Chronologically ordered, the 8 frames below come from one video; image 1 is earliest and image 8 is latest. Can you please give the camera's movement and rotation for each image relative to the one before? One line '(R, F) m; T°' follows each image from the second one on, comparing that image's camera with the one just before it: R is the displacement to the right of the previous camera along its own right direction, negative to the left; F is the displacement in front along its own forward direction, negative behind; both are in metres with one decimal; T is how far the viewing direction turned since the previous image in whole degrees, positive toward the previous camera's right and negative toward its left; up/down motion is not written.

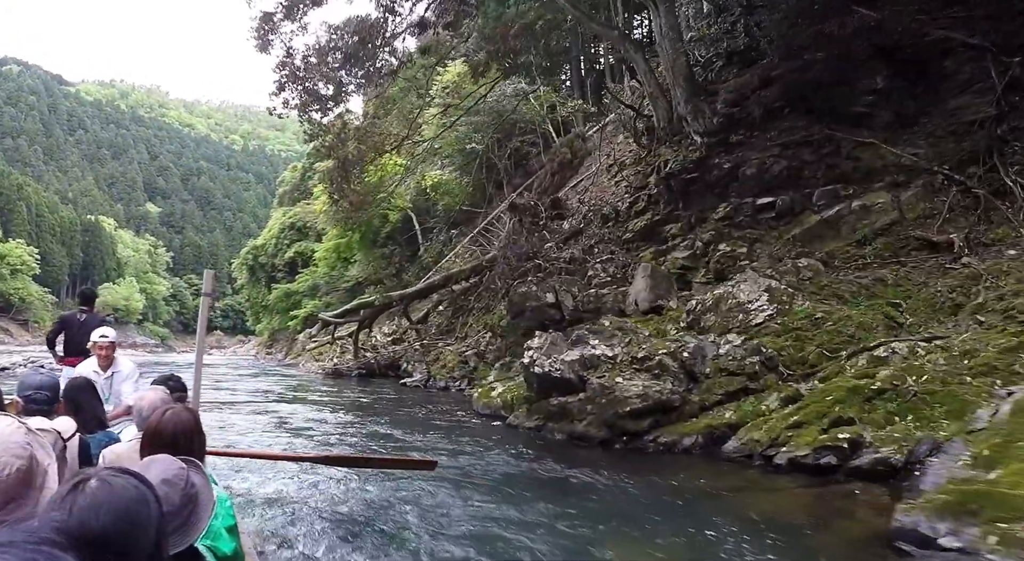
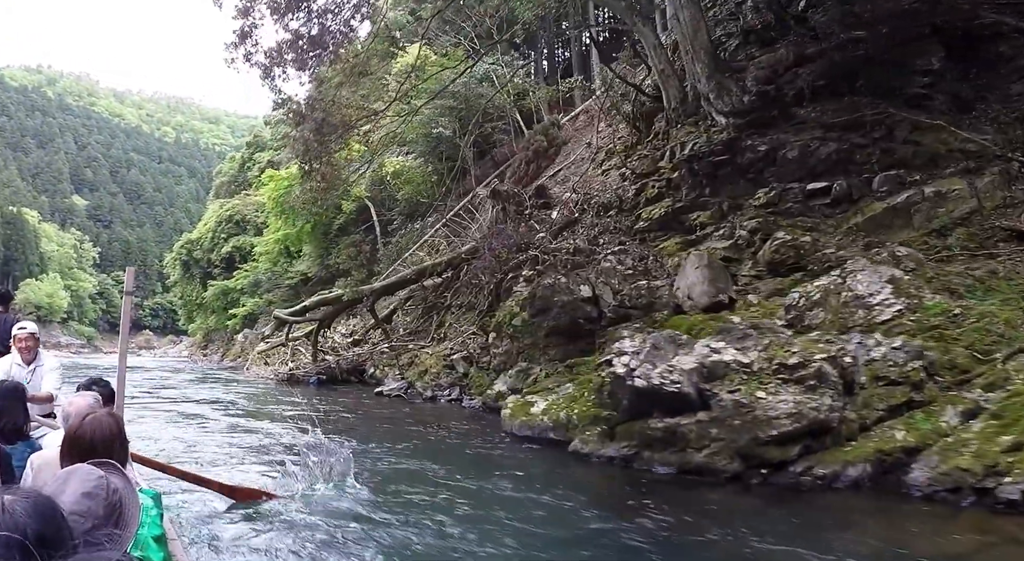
(-1.0, +2.1) m; +5°
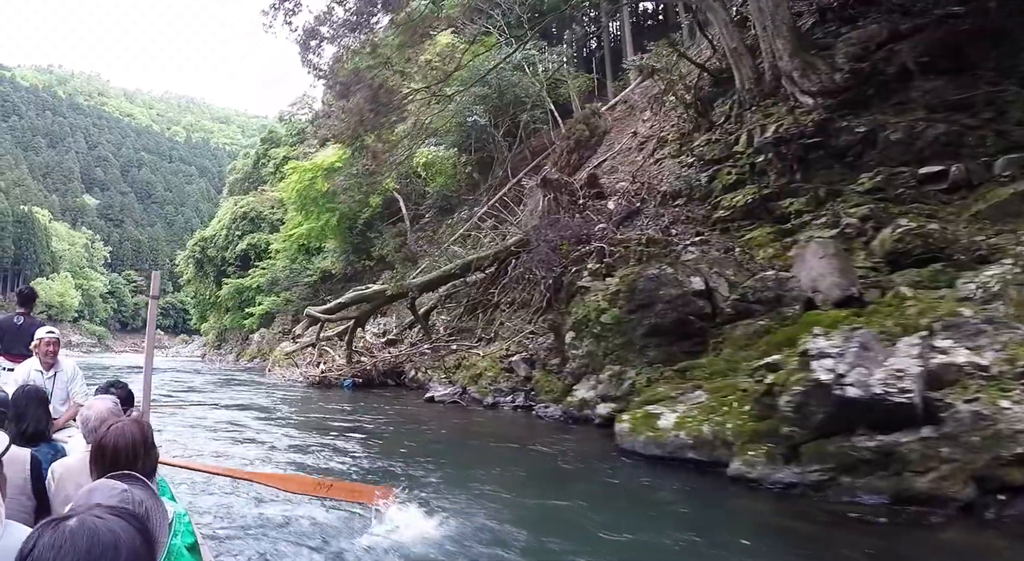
(-0.9, +1.2) m; -1°
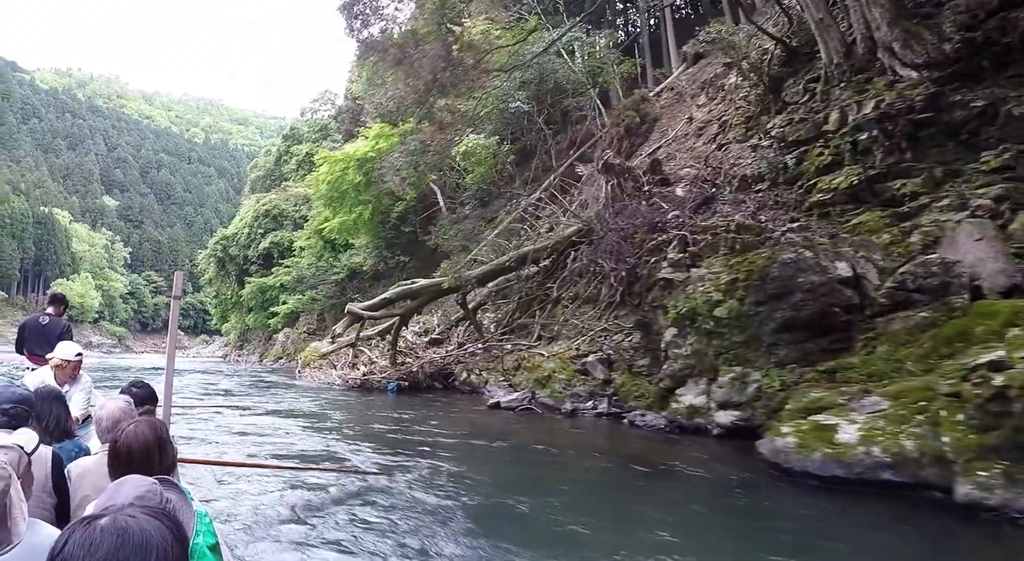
(-0.8, +1.2) m; -1°
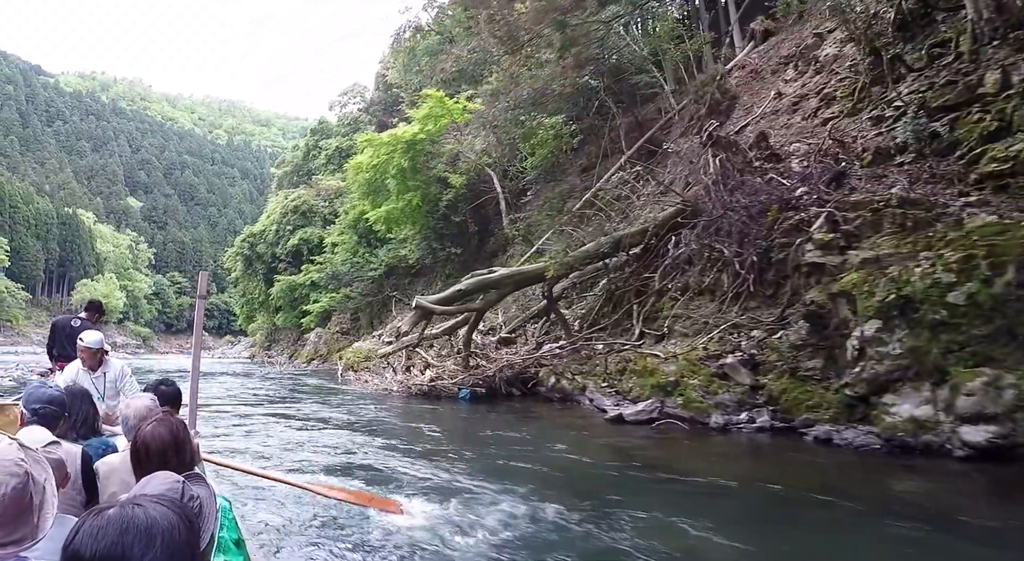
(-1.1, +1.7) m; -1°
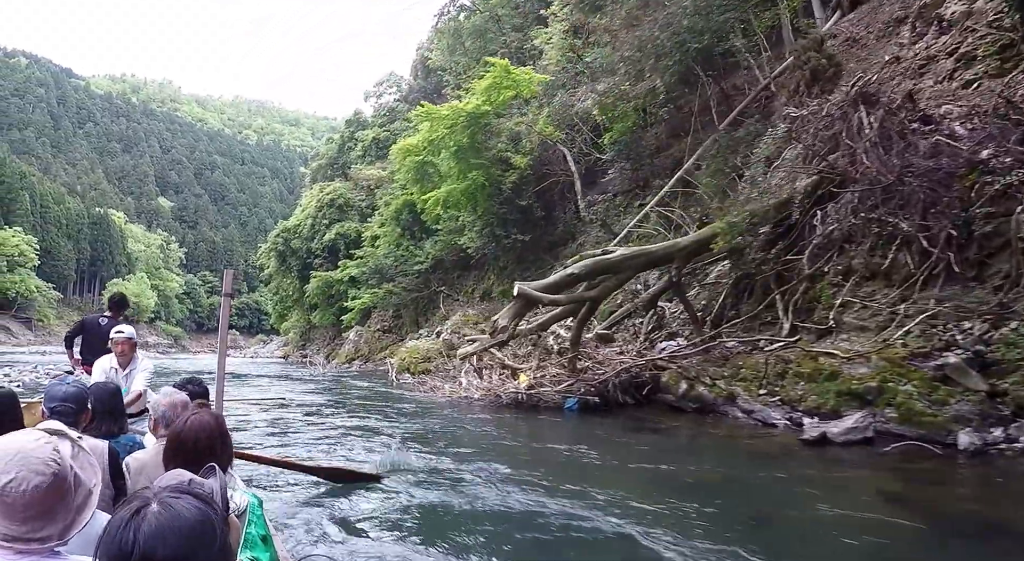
(-1.1, +1.8) m; -2°
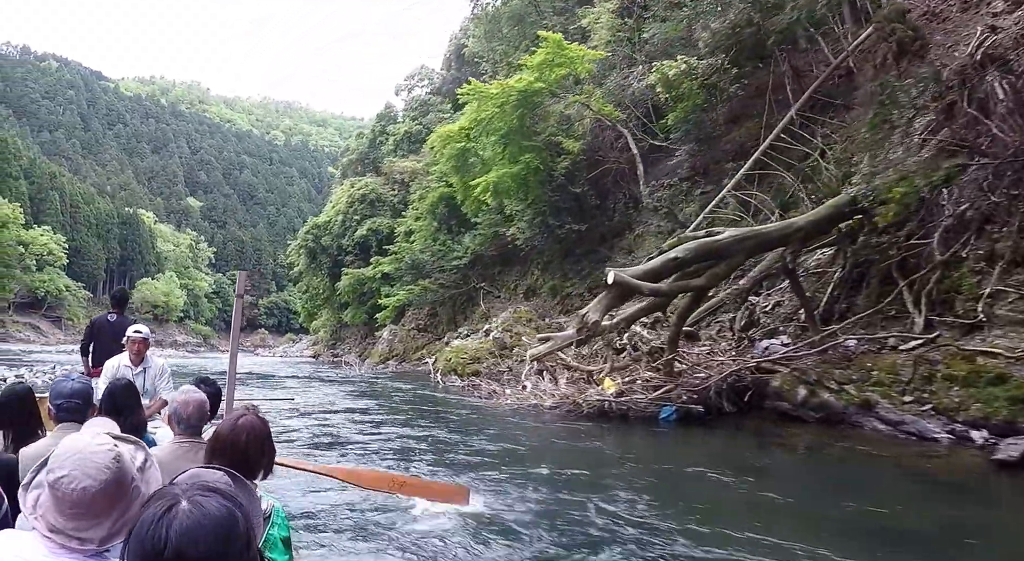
(-0.5, +1.1) m; -2°
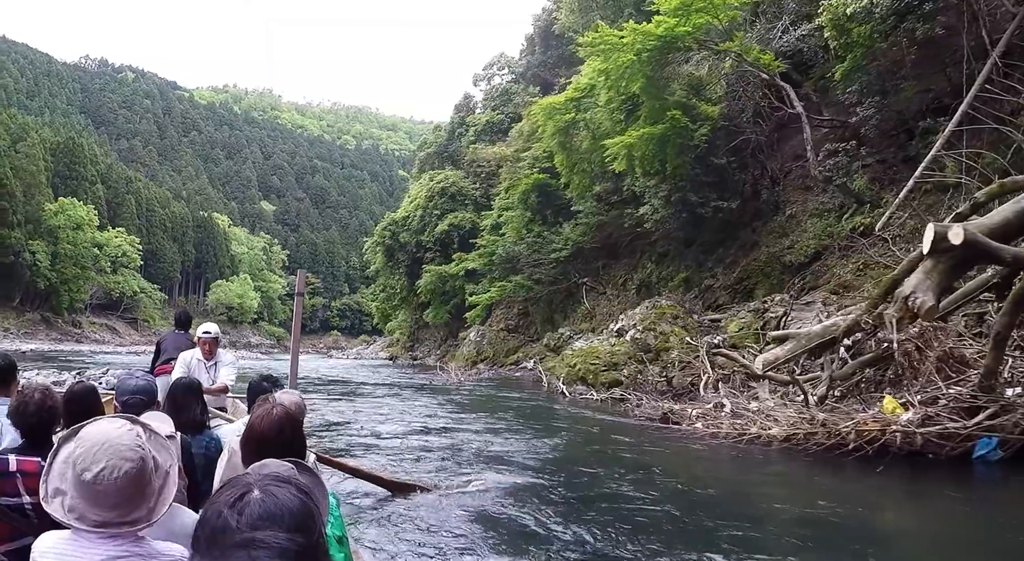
(-1.0, +2.1) m; -5°
